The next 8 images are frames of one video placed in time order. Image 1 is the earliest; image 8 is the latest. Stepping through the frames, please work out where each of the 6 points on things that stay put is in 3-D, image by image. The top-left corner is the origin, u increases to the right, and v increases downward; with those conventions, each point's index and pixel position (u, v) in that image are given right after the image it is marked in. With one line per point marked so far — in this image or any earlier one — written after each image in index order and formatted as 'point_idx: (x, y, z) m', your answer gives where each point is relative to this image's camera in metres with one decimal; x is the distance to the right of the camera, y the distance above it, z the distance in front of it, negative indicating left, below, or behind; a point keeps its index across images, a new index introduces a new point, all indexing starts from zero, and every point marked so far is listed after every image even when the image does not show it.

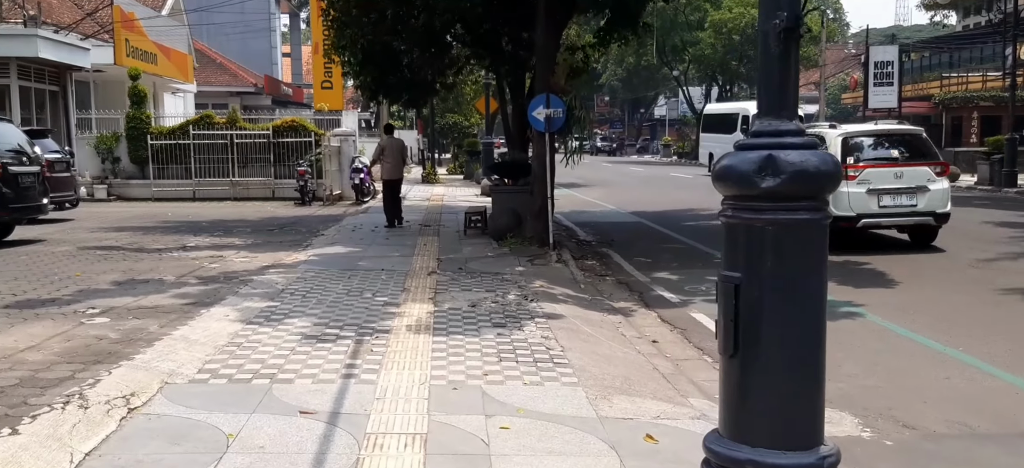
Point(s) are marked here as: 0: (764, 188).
0: (+0.9, +0.1, +3.2) m
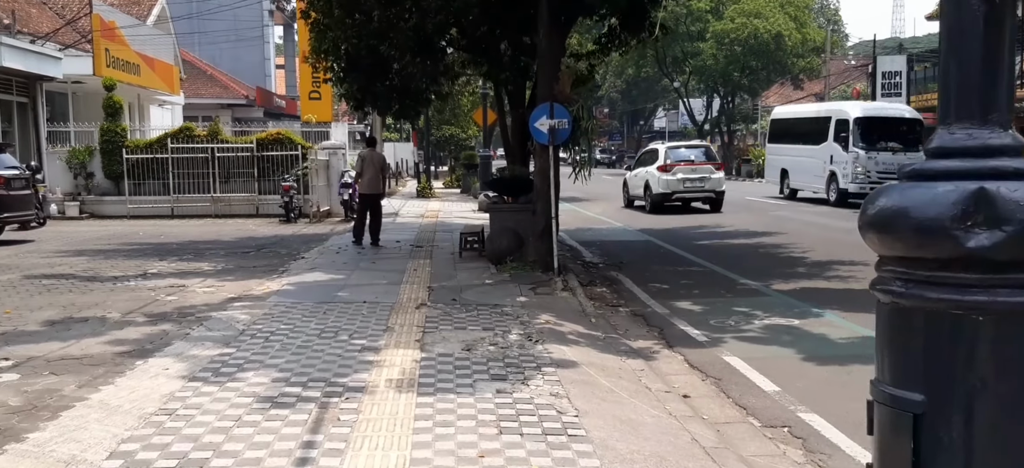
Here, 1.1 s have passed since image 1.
0: (+1.0, 0.0, +1.9) m
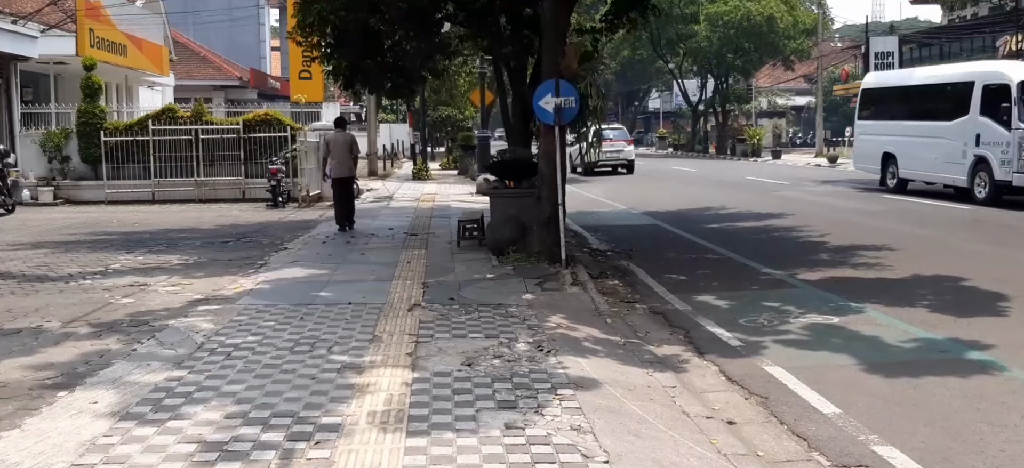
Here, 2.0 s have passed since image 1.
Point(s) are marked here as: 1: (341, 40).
0: (+1.0, -0.1, +0.8) m
1: (-2.5, +2.9, +13.3) m
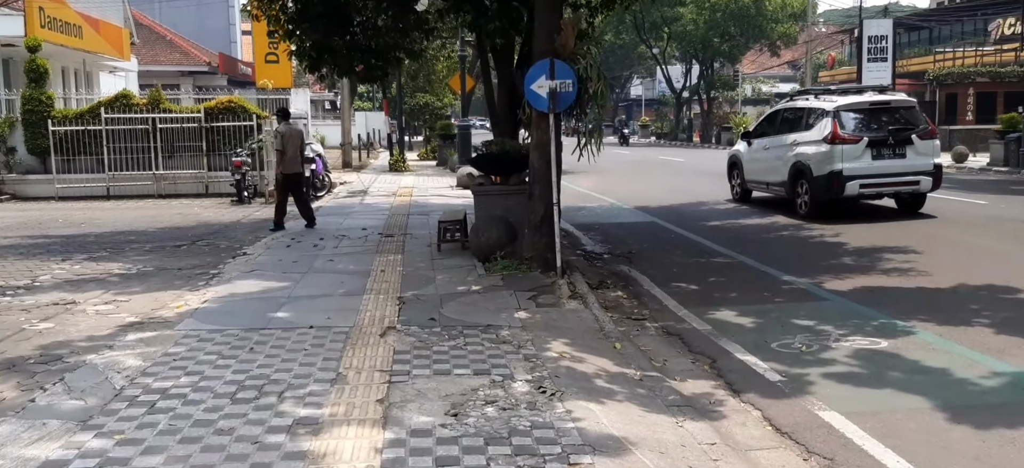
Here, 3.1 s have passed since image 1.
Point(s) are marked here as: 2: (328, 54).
0: (+1.2, -0.3, -0.5) m
1: (-2.7, +2.9, +12.0) m
2: (-2.5, +2.5, +12.3) m
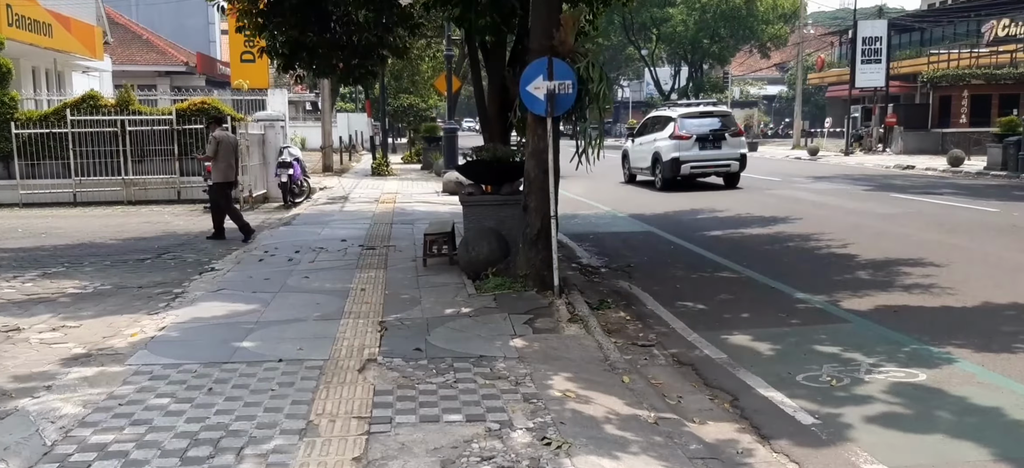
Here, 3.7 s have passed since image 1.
0: (+1.3, -0.4, -1.2) m
1: (-2.9, +2.7, +11.2) m
2: (-2.6, +2.3, +11.5) m
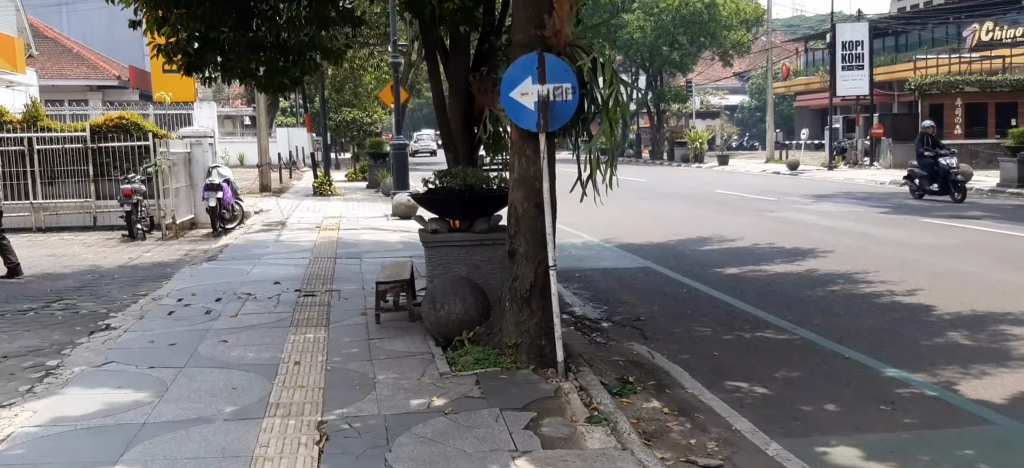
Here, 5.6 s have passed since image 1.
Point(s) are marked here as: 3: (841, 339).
0: (+1.6, -0.6, -3.5) m
1: (-3.0, +2.3, +8.7) m
2: (-2.8, +1.9, +9.0) m
3: (+3.0, -0.8, +8.4) m
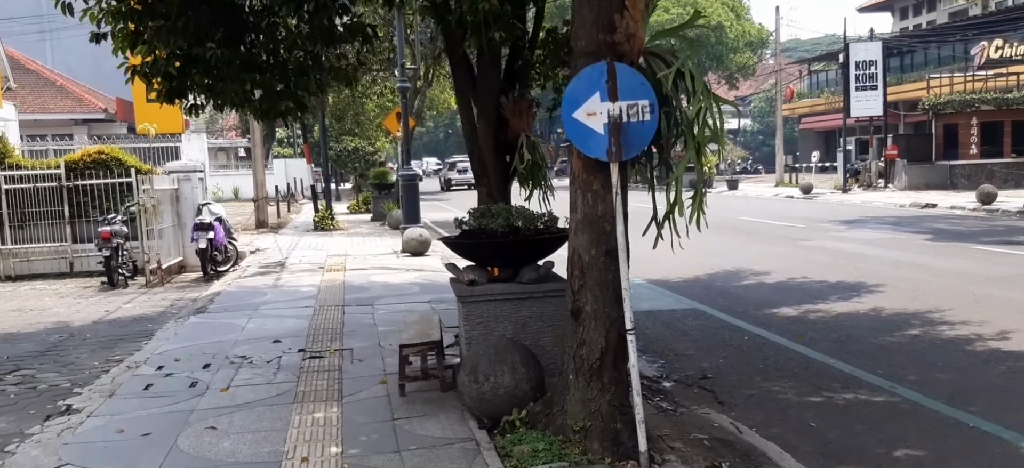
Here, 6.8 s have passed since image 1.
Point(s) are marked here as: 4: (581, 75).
0: (+2.1, -0.6, -4.9) m
1: (-2.7, +1.8, +7.4) m
2: (-2.5, +1.4, +7.7) m
3: (+3.4, -1.1, +7.0) m
4: (+0.4, +0.9, +5.0) m
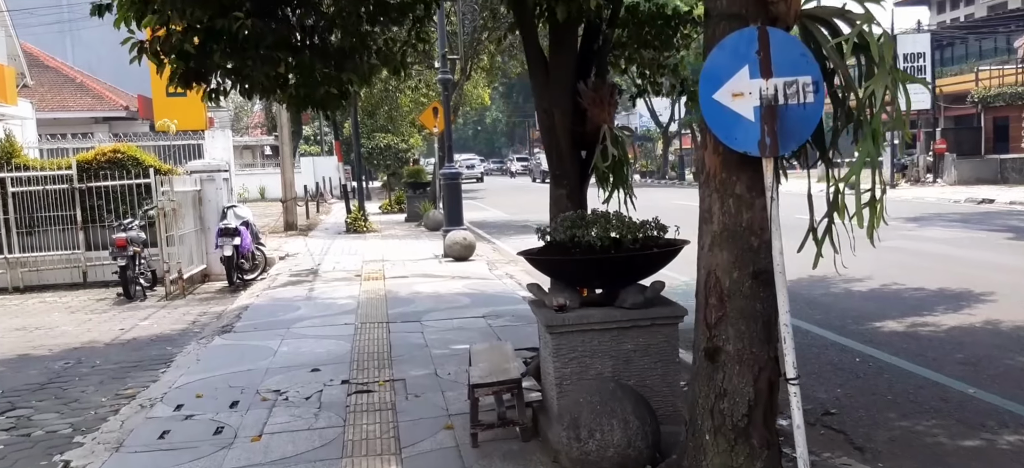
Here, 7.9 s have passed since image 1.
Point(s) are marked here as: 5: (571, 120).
0: (+2.3, -0.7, -6.2) m
1: (-2.1, +1.7, +6.2) m
2: (-1.9, +1.4, +6.5) m
3: (+4.0, -1.2, +5.7) m
4: (+0.9, +0.8, +3.7) m
5: (+0.4, +0.8, +6.5) m
